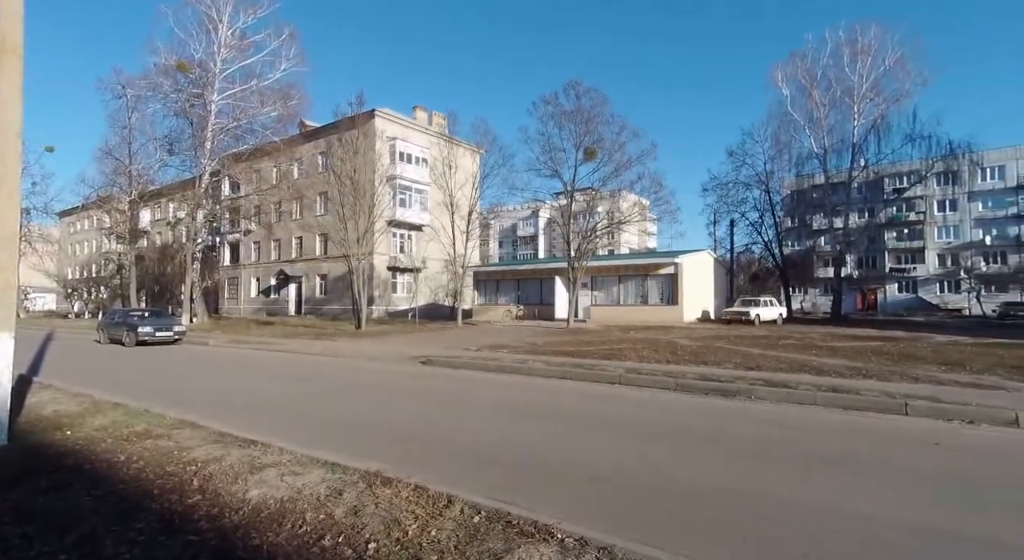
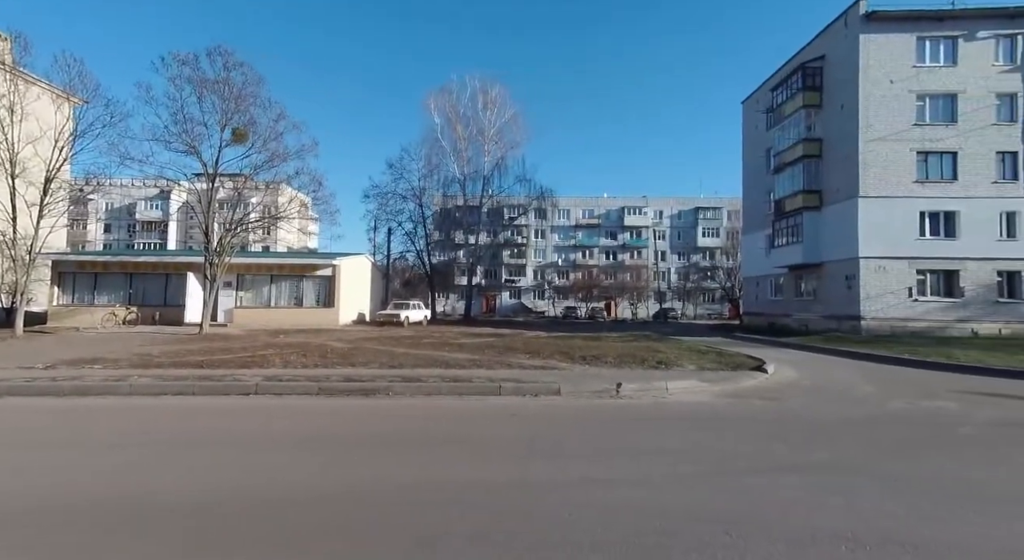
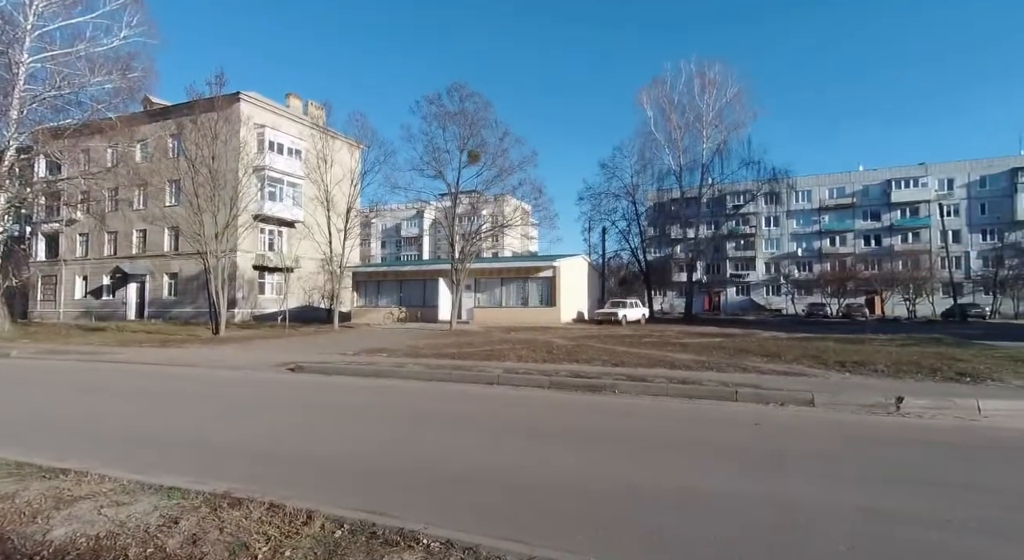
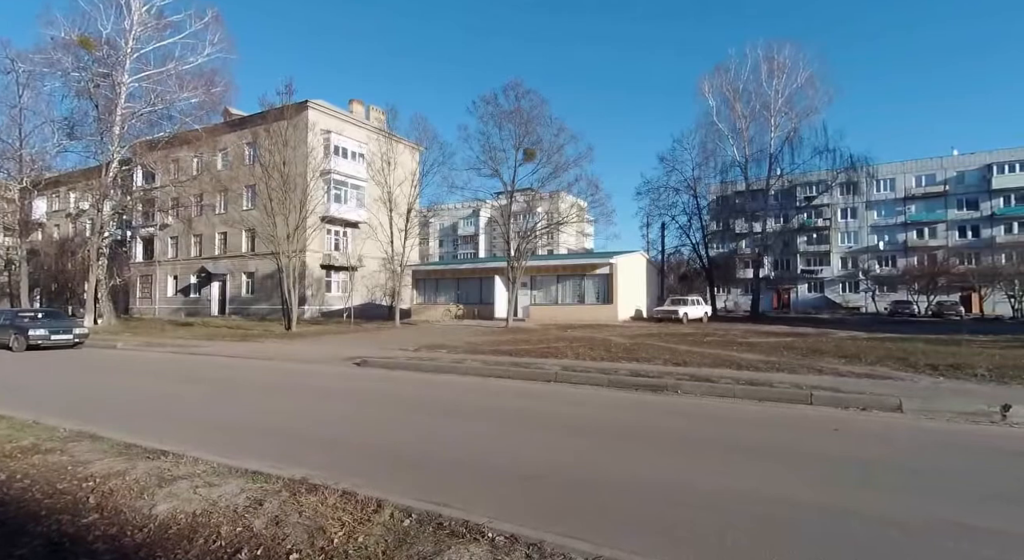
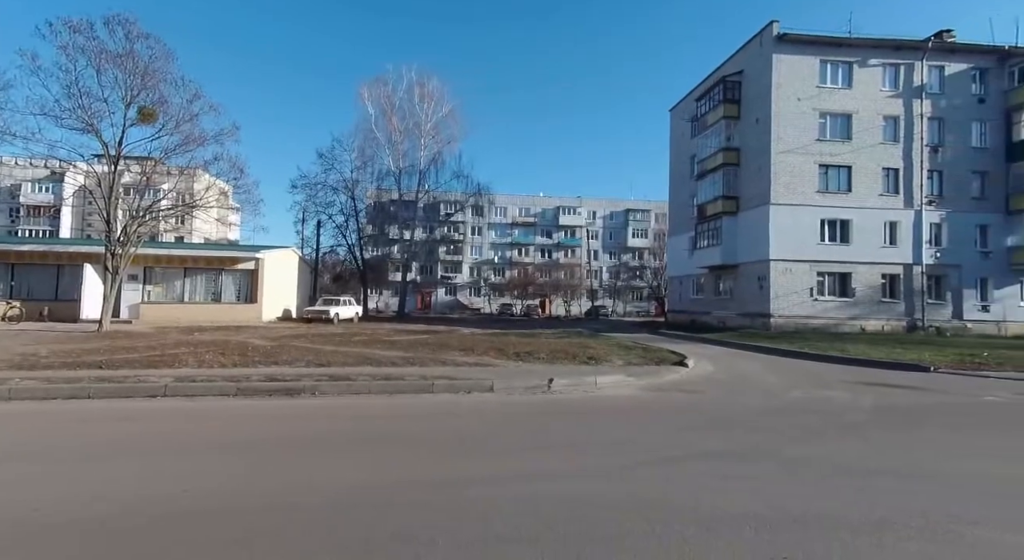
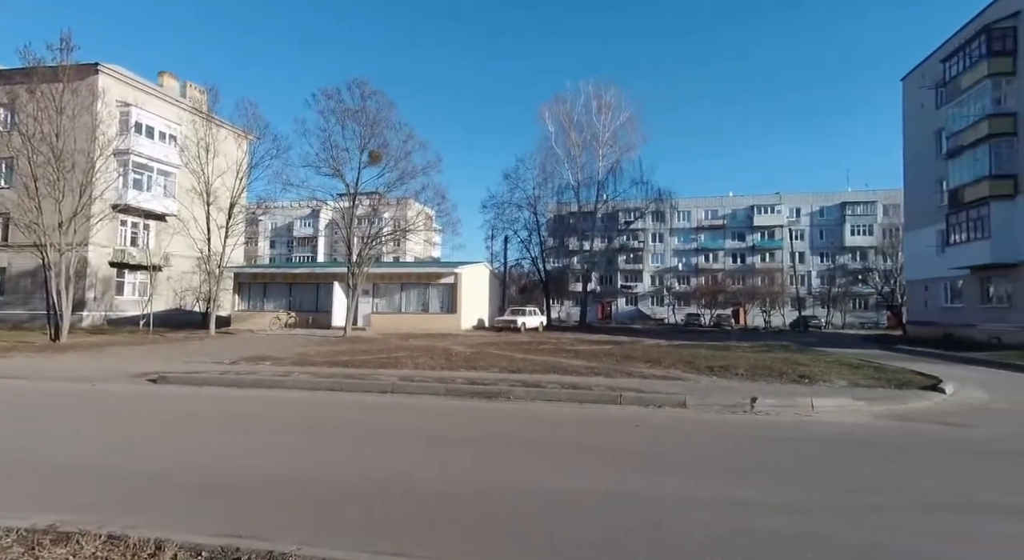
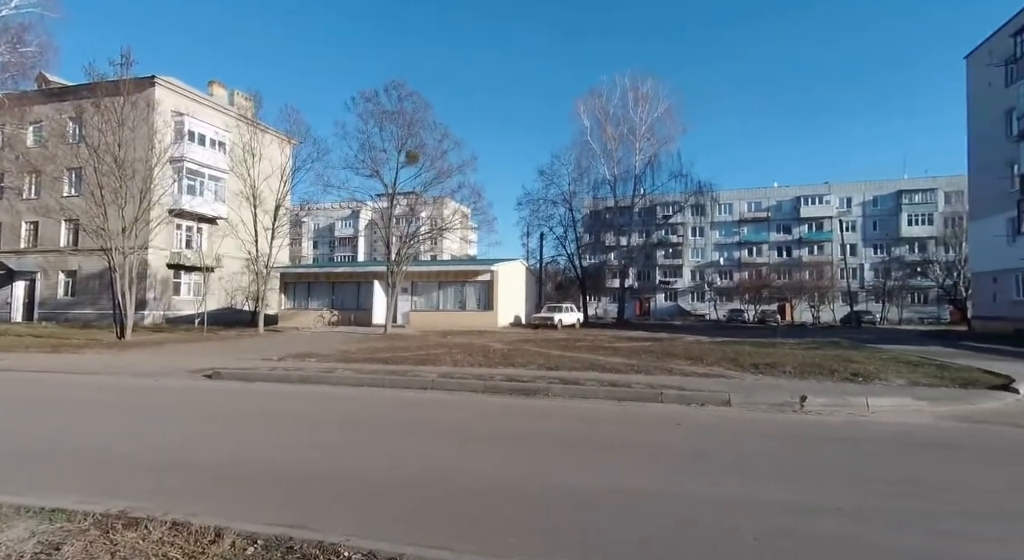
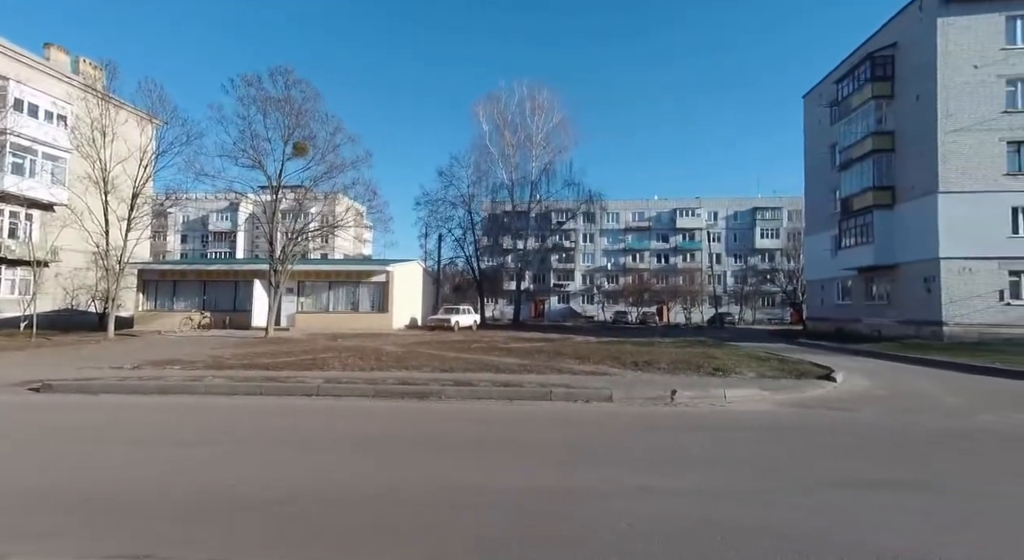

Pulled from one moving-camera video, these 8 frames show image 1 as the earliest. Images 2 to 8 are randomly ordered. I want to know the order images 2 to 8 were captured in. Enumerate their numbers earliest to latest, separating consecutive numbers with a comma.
4, 3, 7, 6, 8, 2, 5
